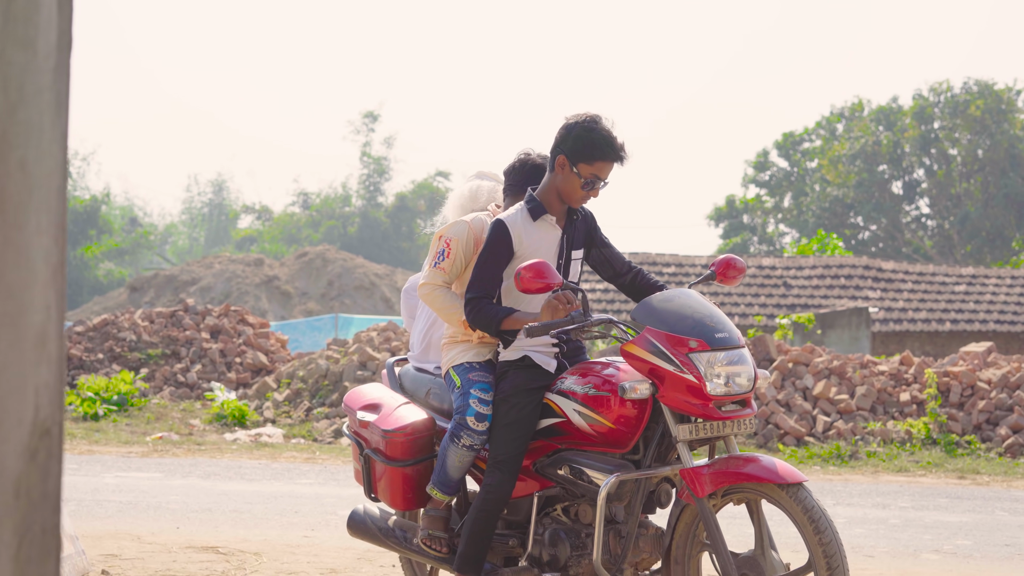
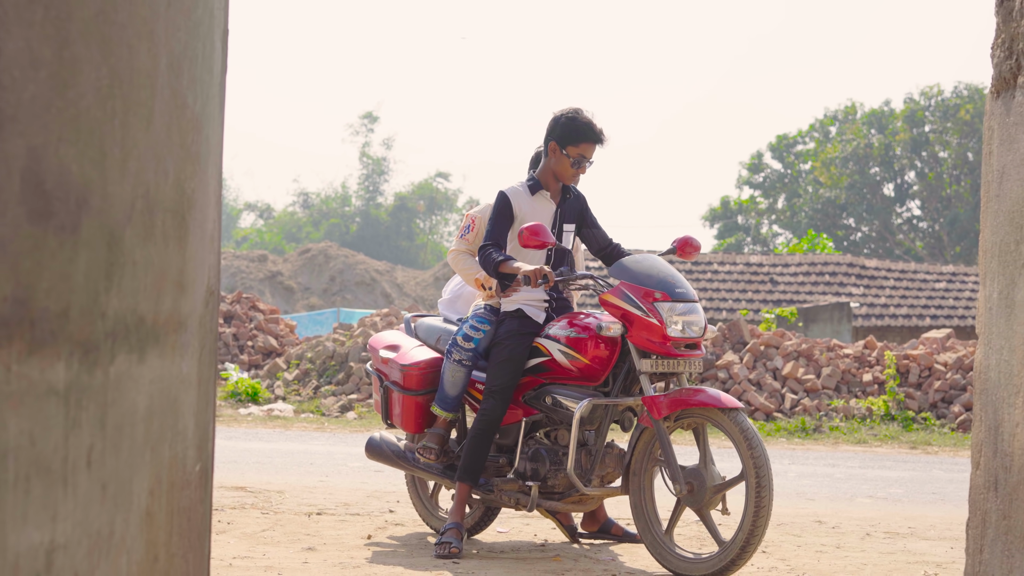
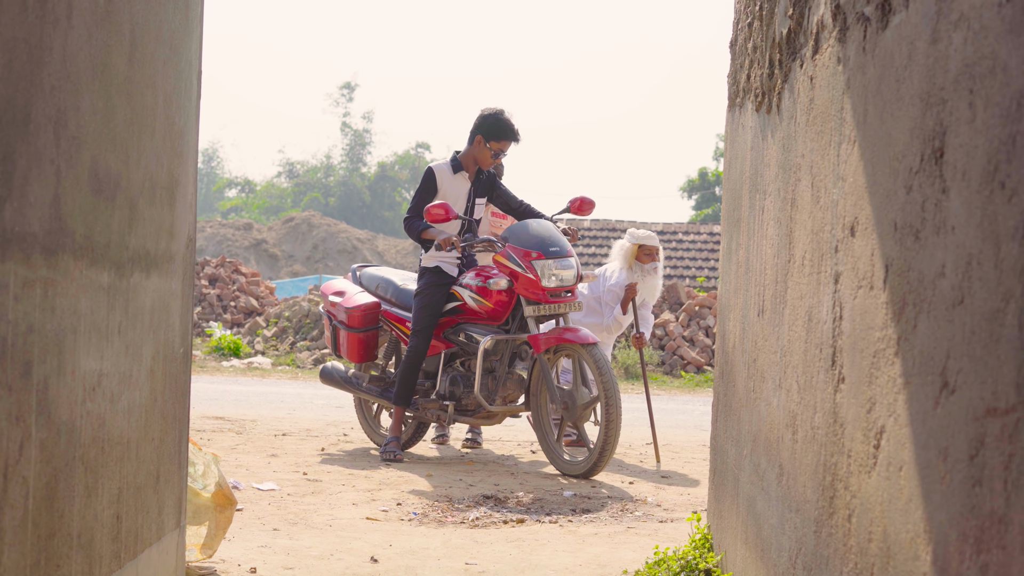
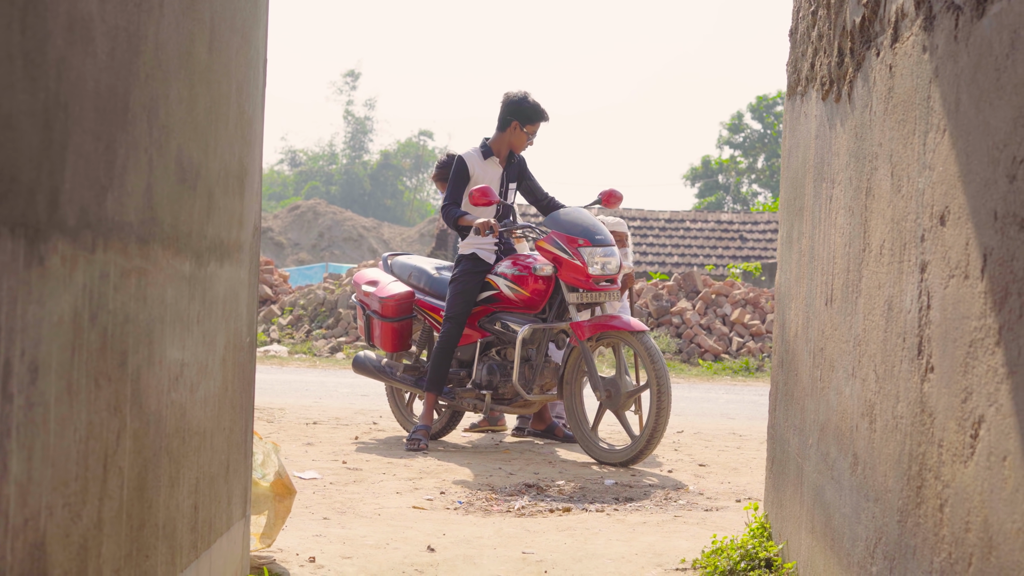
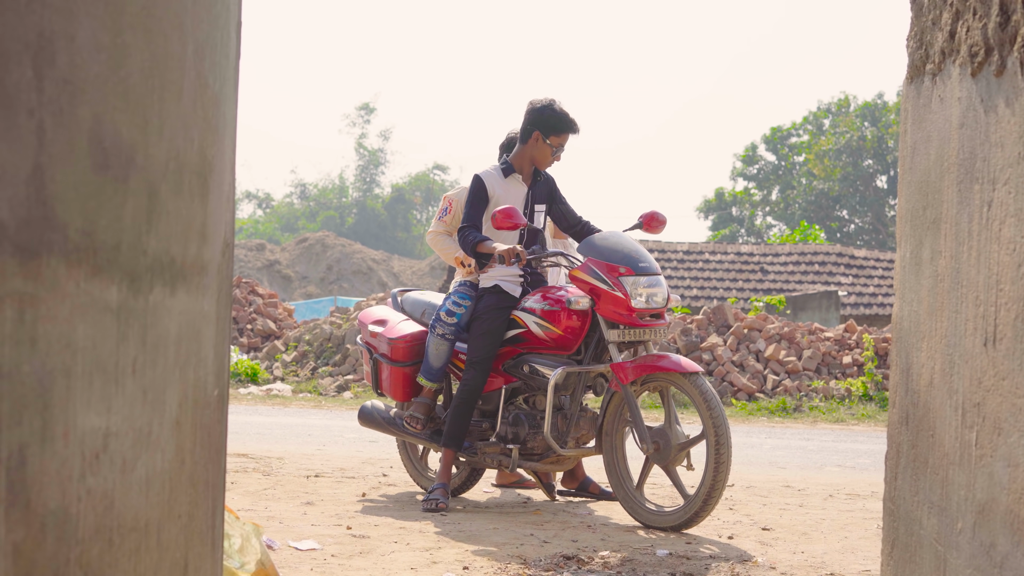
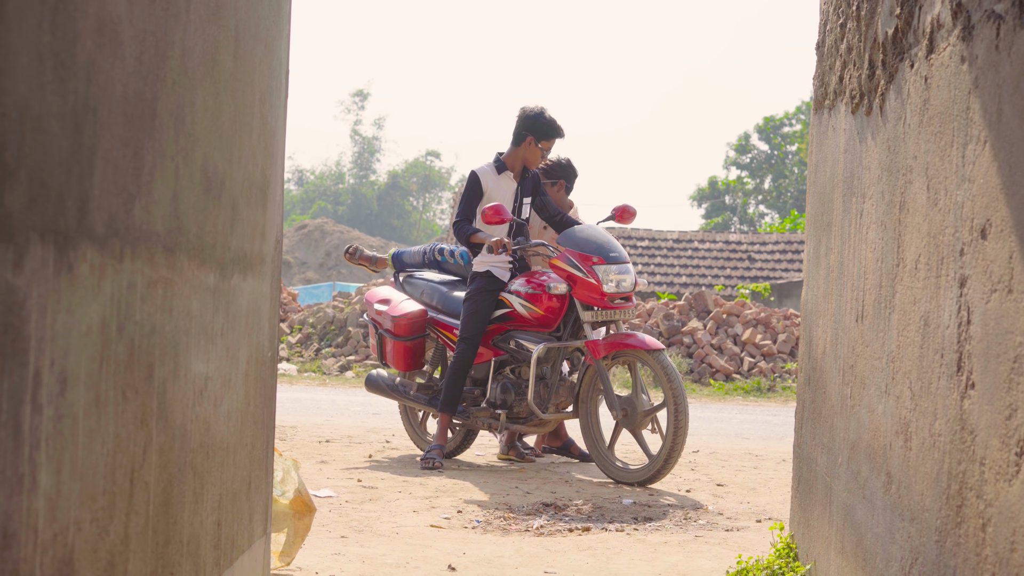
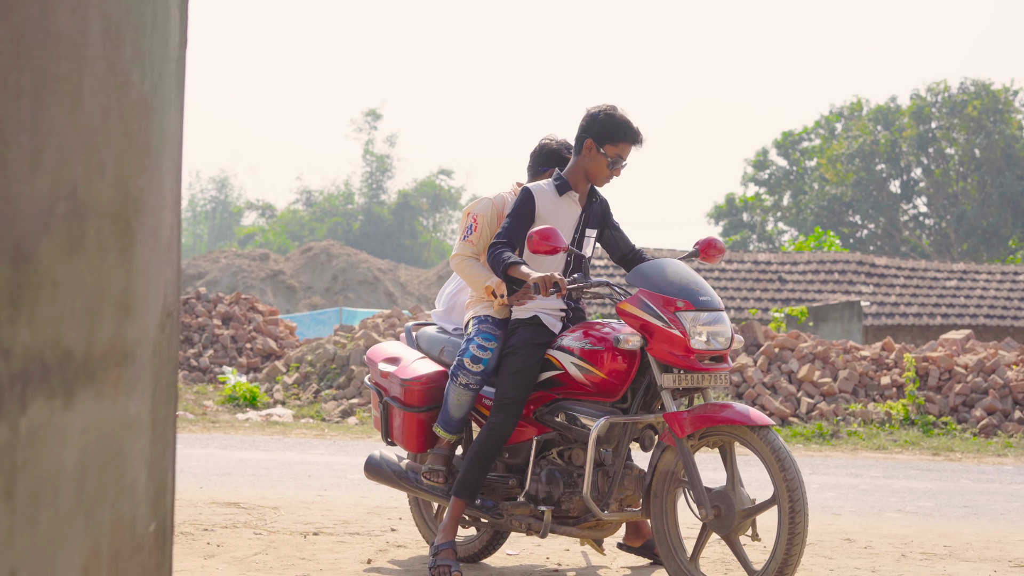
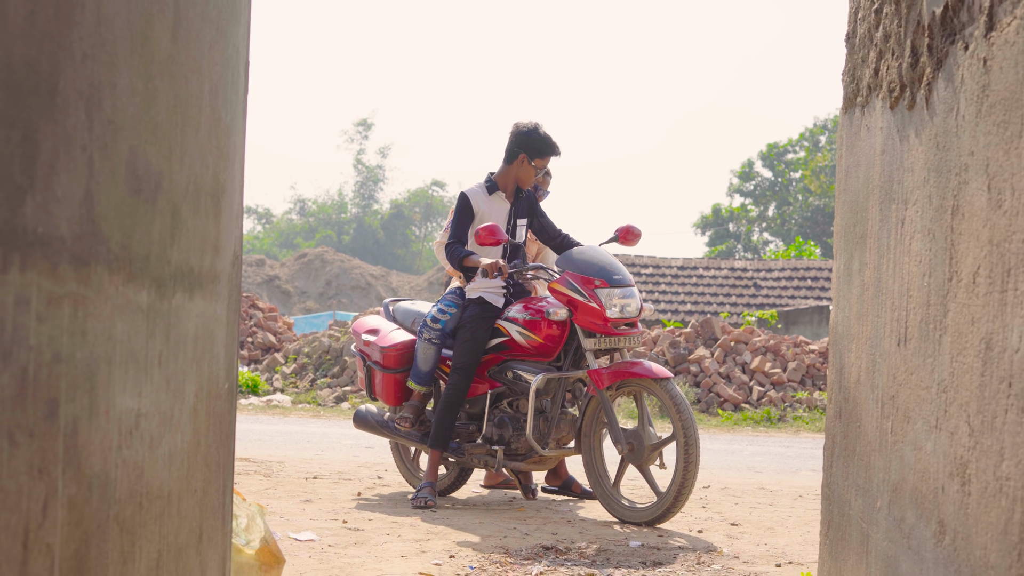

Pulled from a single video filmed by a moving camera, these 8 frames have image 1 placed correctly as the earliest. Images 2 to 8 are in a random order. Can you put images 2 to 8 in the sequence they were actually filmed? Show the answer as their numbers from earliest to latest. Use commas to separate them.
7, 2, 5, 8, 6, 4, 3
